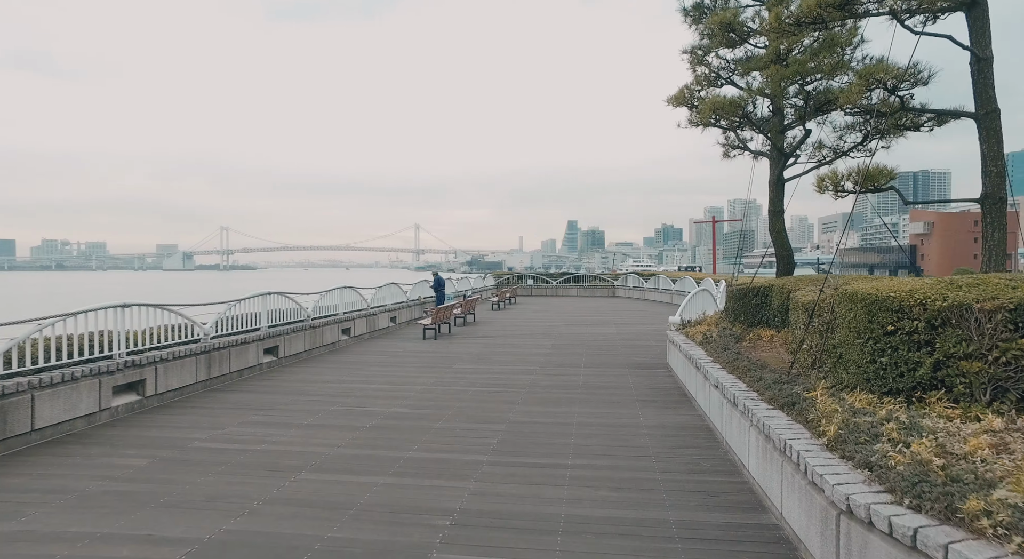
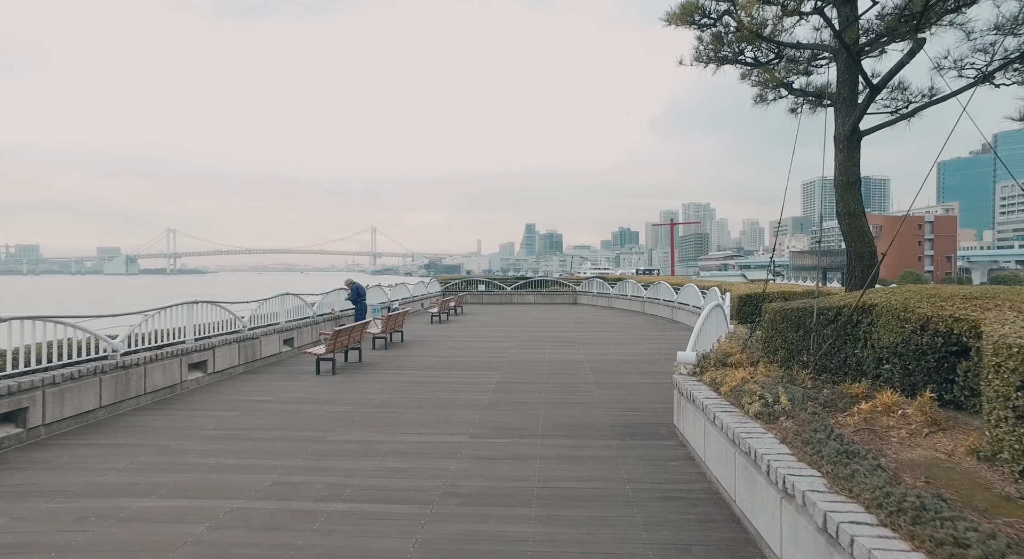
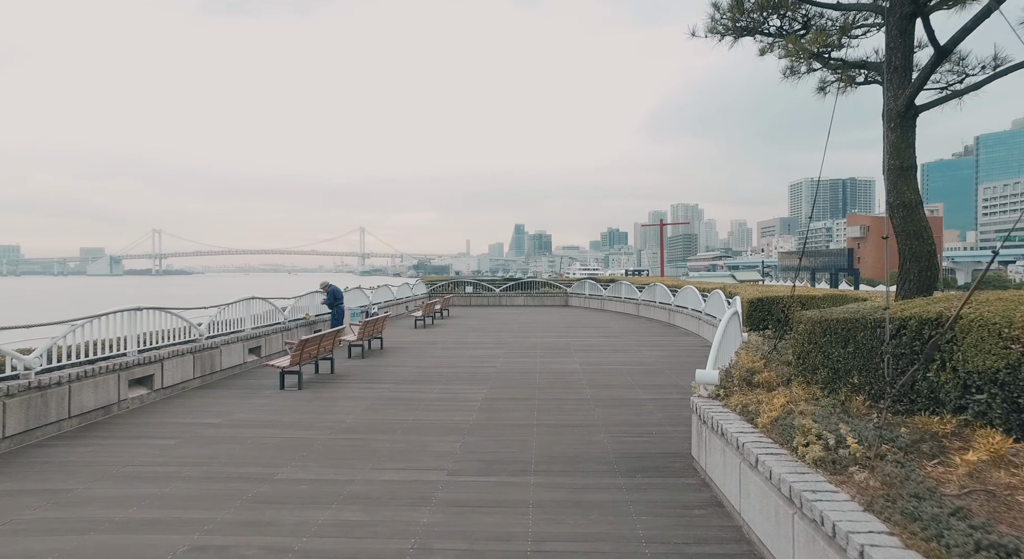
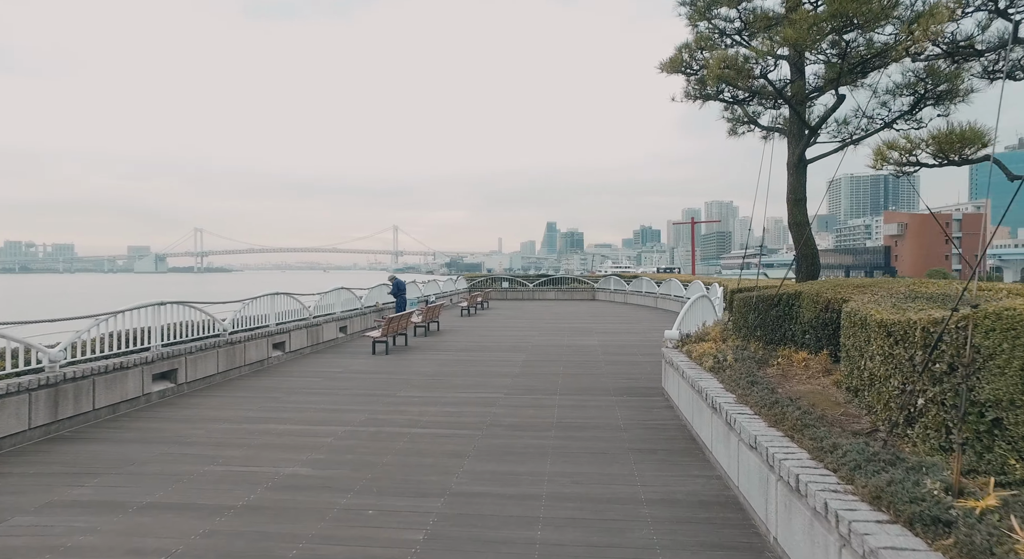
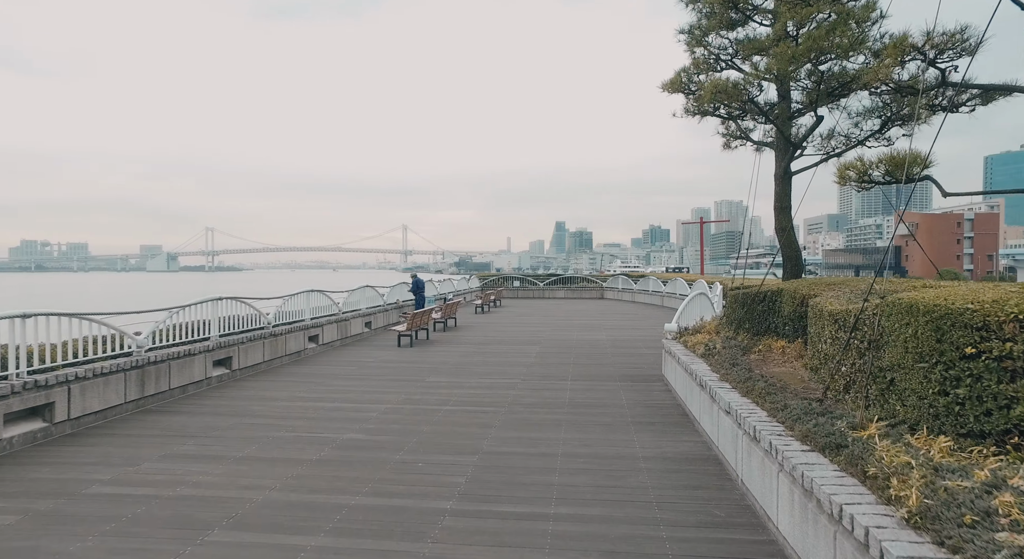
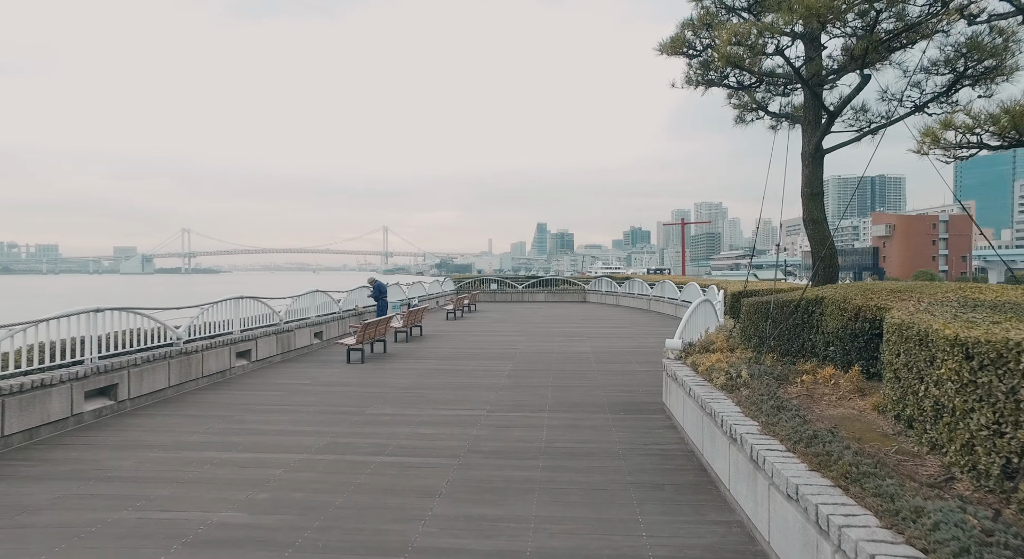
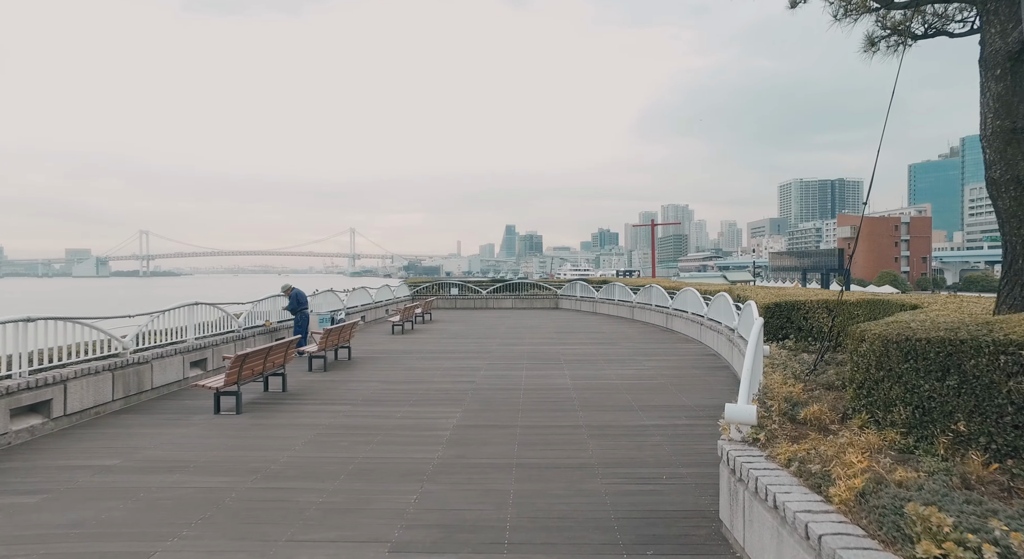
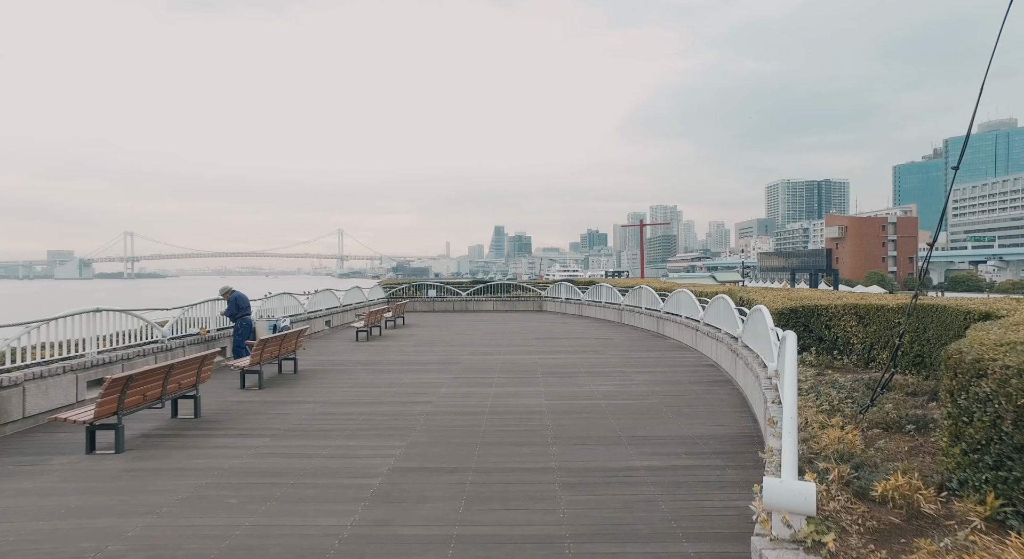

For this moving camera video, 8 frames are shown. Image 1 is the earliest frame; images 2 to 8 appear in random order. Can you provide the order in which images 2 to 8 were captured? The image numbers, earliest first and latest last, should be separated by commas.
5, 4, 6, 2, 3, 7, 8
